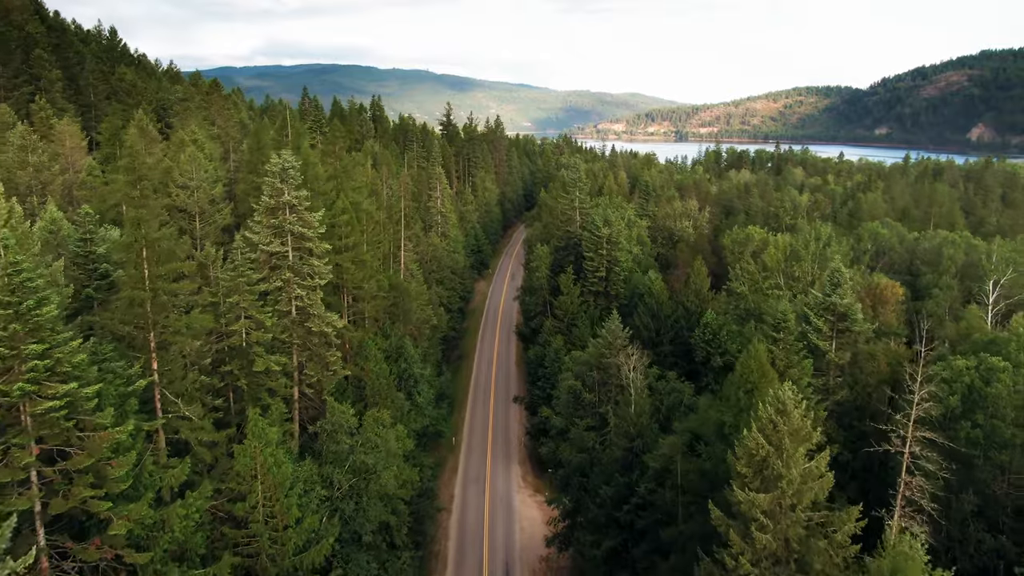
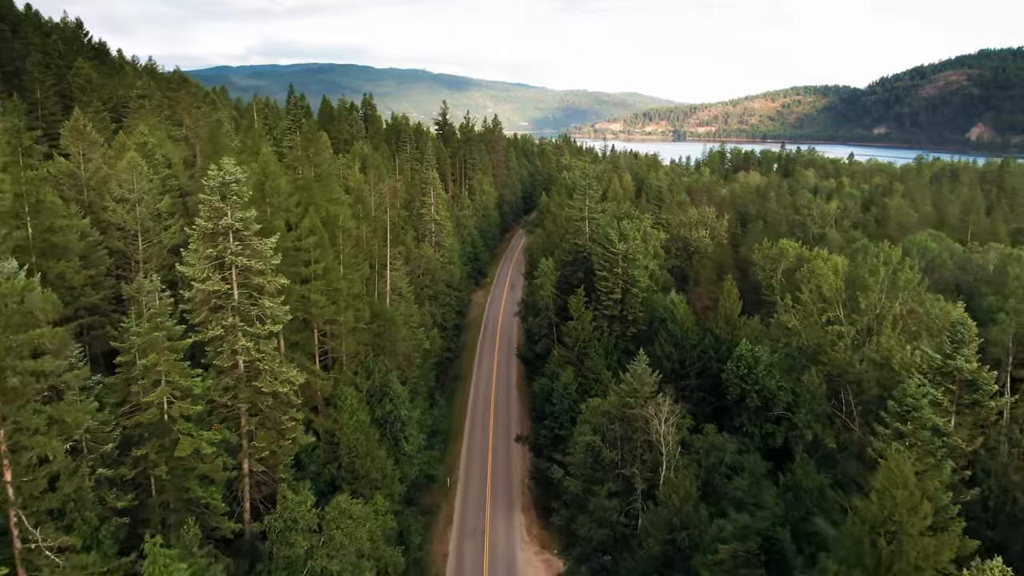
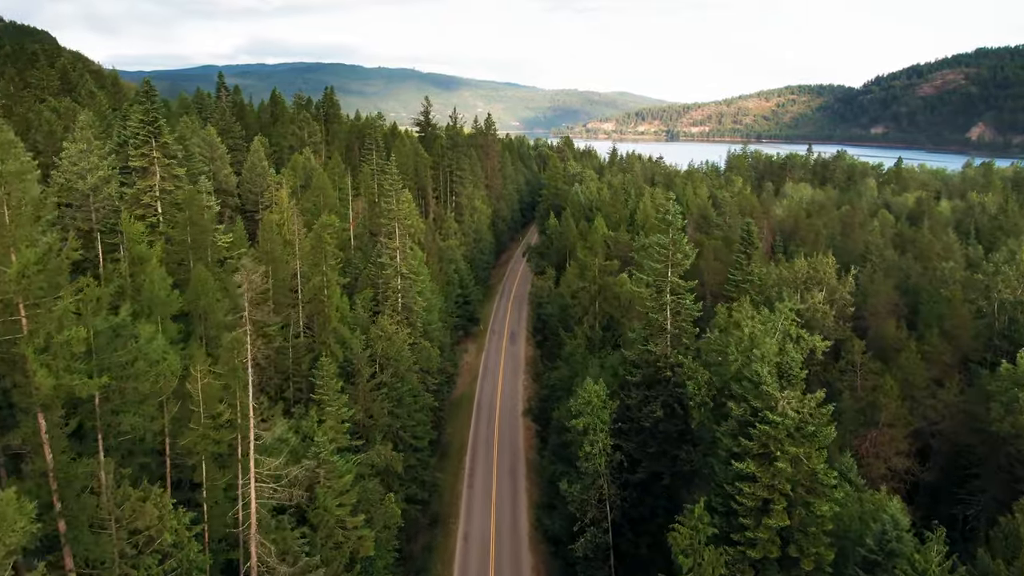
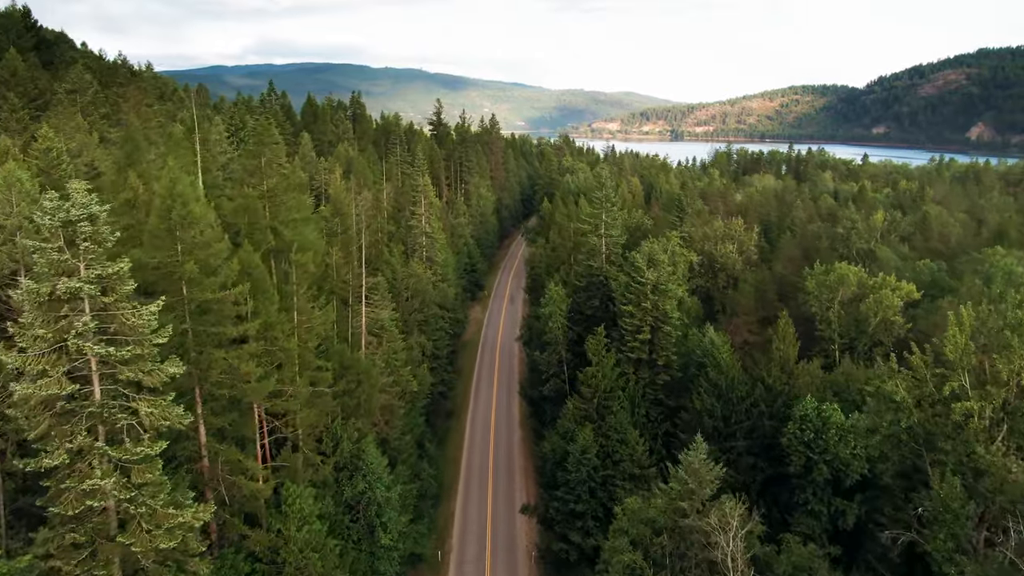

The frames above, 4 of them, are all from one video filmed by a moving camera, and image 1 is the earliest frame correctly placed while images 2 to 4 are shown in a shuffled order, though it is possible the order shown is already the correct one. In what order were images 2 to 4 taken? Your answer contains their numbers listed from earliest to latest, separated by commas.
2, 4, 3
